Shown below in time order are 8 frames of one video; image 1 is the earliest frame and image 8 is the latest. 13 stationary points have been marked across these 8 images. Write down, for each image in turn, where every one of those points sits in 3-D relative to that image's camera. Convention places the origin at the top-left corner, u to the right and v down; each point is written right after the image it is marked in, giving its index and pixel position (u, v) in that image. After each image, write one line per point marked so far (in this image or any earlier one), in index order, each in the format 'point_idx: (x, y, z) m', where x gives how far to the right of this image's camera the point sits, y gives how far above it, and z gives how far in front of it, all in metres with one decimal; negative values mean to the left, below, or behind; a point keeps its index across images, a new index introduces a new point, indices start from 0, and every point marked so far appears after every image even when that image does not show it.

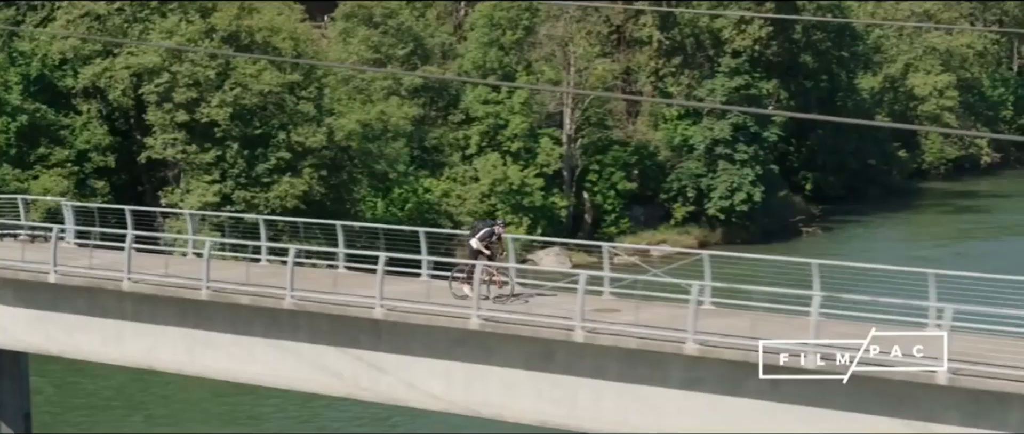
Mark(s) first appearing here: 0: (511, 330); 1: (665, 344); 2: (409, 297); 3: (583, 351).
0: (0.0, -0.8, +15.3) m
1: (+1.0, -0.8, +14.6) m
2: (-0.8, -0.6, +16.5) m
3: (+0.5, -0.9, +15.1) m
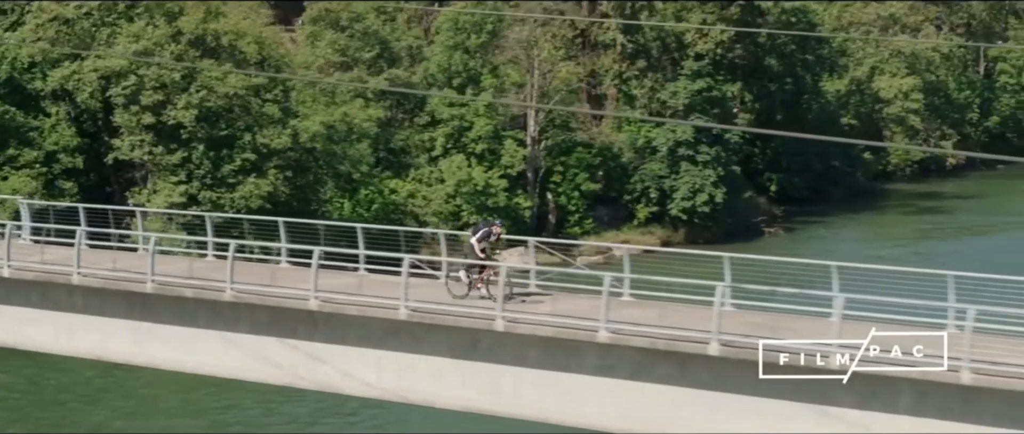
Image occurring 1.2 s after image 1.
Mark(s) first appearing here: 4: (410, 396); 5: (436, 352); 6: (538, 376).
0: (-0.6, -0.7, +16.1) m
1: (+0.4, -0.8, +15.4) m
2: (-1.3, -0.6, +17.2) m
3: (-0.1, -0.9, +15.9) m
4: (-0.8, -1.3, +16.5) m
5: (-0.6, -1.0, +16.4) m
6: (+0.2, -1.1, +15.8) m
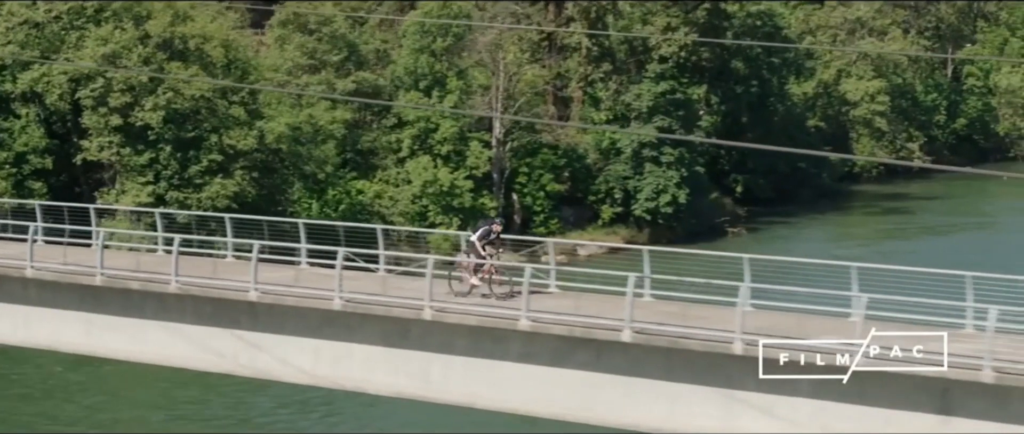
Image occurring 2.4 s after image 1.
0: (-1.1, -0.7, +16.9) m
1: (-0.1, -0.8, +16.2) m
2: (-1.9, -0.5, +18.0) m
3: (-0.6, -0.8, +16.7) m
4: (-1.3, -1.3, +17.3) m
5: (-1.1, -1.0, +17.2) m
6: (-0.4, -1.1, +16.6) m
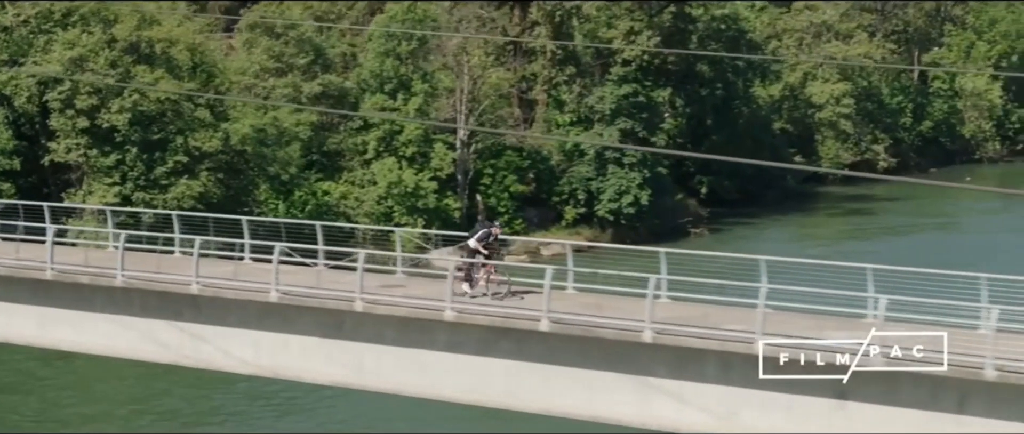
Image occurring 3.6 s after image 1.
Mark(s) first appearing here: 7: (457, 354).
0: (-1.7, -0.7, +17.7) m
1: (-0.6, -0.7, +17.0) m
2: (-2.5, -0.5, +18.8) m
3: (-1.2, -0.8, +17.5) m
4: (-1.9, -1.3, +18.1) m
5: (-1.7, -0.9, +18.0) m
6: (-0.9, -1.1, +17.5) m
7: (-0.4, -1.1, +17.0) m
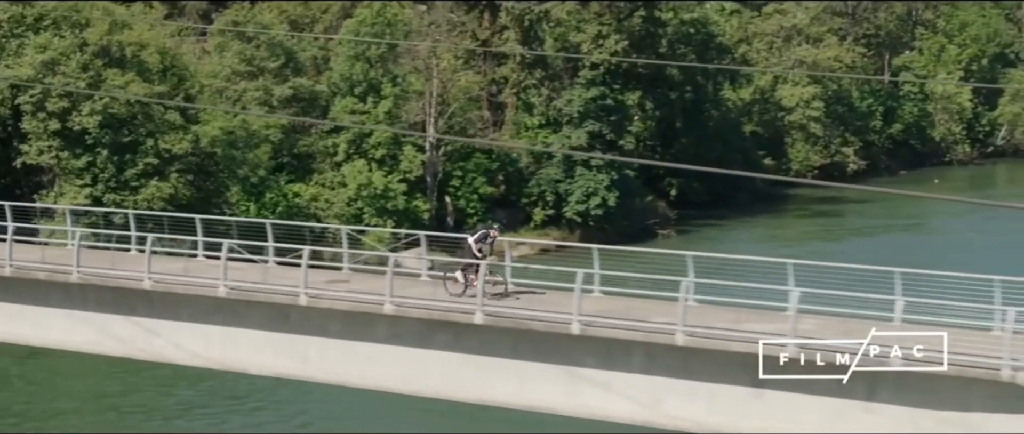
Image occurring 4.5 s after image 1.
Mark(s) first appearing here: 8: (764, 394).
0: (-2.2, -0.7, +18.4) m
1: (-1.1, -0.7, +17.7) m
2: (-3.0, -0.5, +19.5) m
3: (-1.7, -0.8, +18.2) m
4: (-2.4, -1.2, +18.8) m
5: (-2.2, -0.9, +18.7) m
6: (-1.4, -1.0, +18.1) m
7: (-0.9, -1.0, +17.7) m
8: (+1.8, -1.3, +15.7) m
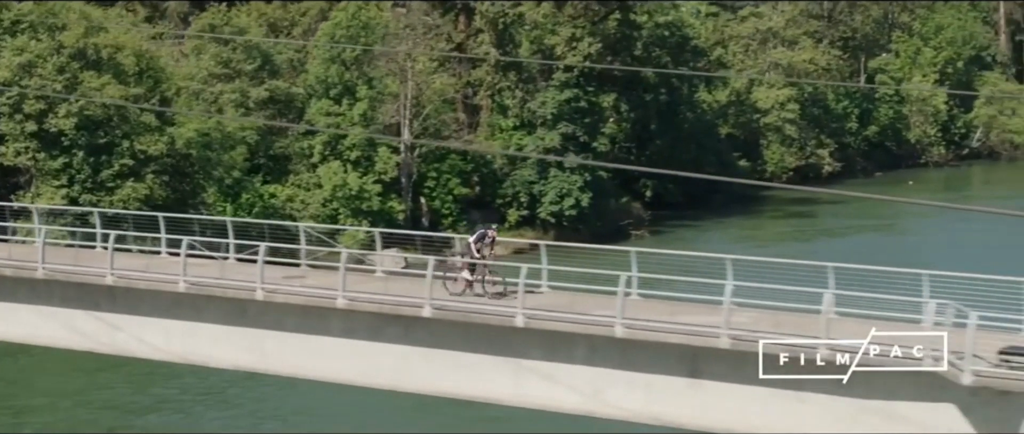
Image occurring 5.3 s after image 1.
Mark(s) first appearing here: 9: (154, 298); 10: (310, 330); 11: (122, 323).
0: (-2.6, -0.6, +19.0) m
1: (-1.6, -0.7, +18.3) m
2: (-3.4, -0.5, +20.1) m
3: (-2.1, -0.8, +18.8) m
4: (-2.8, -1.2, +19.4) m
5: (-2.6, -0.9, +19.2) m
6: (-1.9, -1.0, +18.7) m
7: (-1.3, -1.0, +18.3) m
8: (+1.4, -1.2, +16.3) m
9: (-3.2, -0.7, +19.6) m
10: (-1.7, -0.9, +18.6) m
11: (-3.5, -1.0, +19.9) m
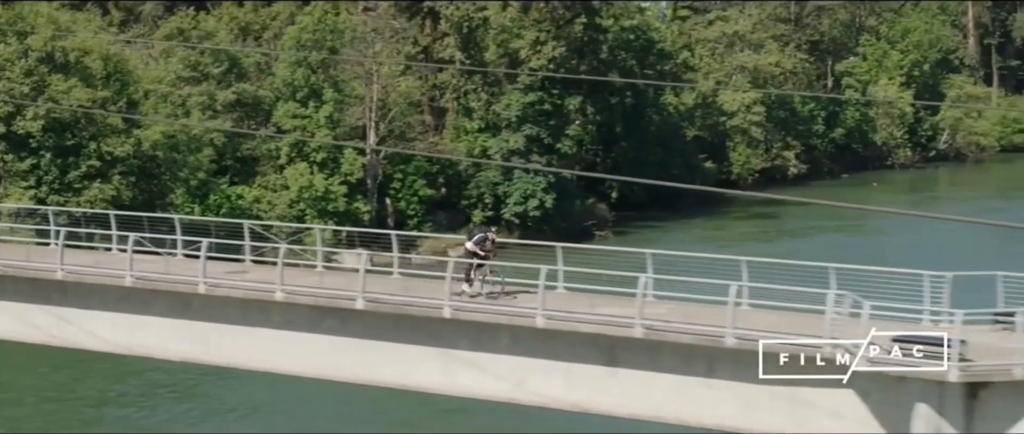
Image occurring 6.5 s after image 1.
0: (-3.2, -0.6, +19.8) m
1: (-2.1, -0.7, +19.1) m
2: (-4.0, -0.4, +20.9) m
3: (-2.7, -0.7, +19.6) m
4: (-3.4, -1.2, +20.2) m
5: (-3.2, -0.9, +20.0) m
6: (-2.4, -1.0, +19.5) m
7: (-1.9, -1.0, +19.1) m
8: (+0.8, -1.2, +17.2) m
9: (-3.7, -0.7, +20.4) m
10: (-2.3, -0.9, +19.4) m
11: (-4.1, -0.9, +20.7) m
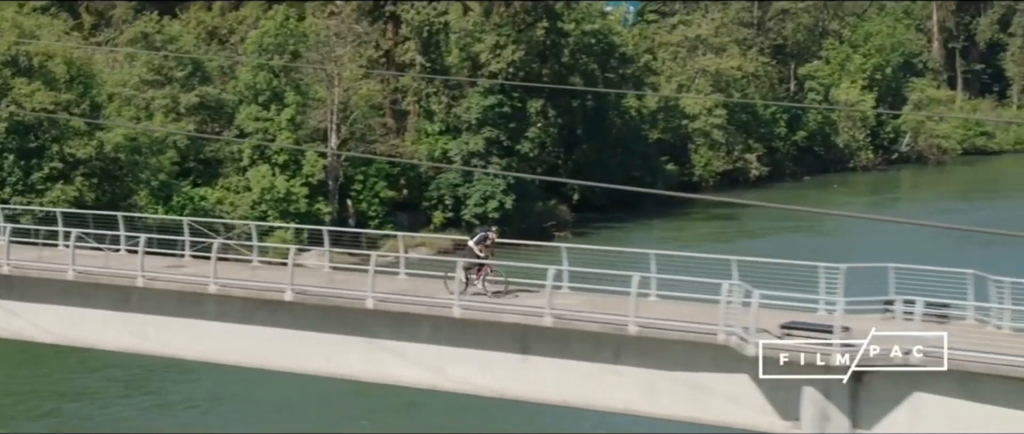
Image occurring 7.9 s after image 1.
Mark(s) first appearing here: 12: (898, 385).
0: (-3.9, -0.6, +20.7) m
1: (-2.8, -0.6, +20.0) m
2: (-4.7, -0.4, +21.8) m
3: (-3.4, -0.7, +20.5) m
4: (-4.1, -1.2, +21.1) m
5: (-3.9, -0.9, +21.0) m
6: (-3.1, -1.0, +20.5) m
7: (-2.6, -1.0, +20.0) m
8: (+0.1, -1.2, +18.1) m
9: (-4.4, -0.7, +21.3) m
10: (-3.0, -0.9, +20.3) m
11: (-4.8, -0.9, +21.6) m
12: (+2.9, -1.2, +16.5) m
